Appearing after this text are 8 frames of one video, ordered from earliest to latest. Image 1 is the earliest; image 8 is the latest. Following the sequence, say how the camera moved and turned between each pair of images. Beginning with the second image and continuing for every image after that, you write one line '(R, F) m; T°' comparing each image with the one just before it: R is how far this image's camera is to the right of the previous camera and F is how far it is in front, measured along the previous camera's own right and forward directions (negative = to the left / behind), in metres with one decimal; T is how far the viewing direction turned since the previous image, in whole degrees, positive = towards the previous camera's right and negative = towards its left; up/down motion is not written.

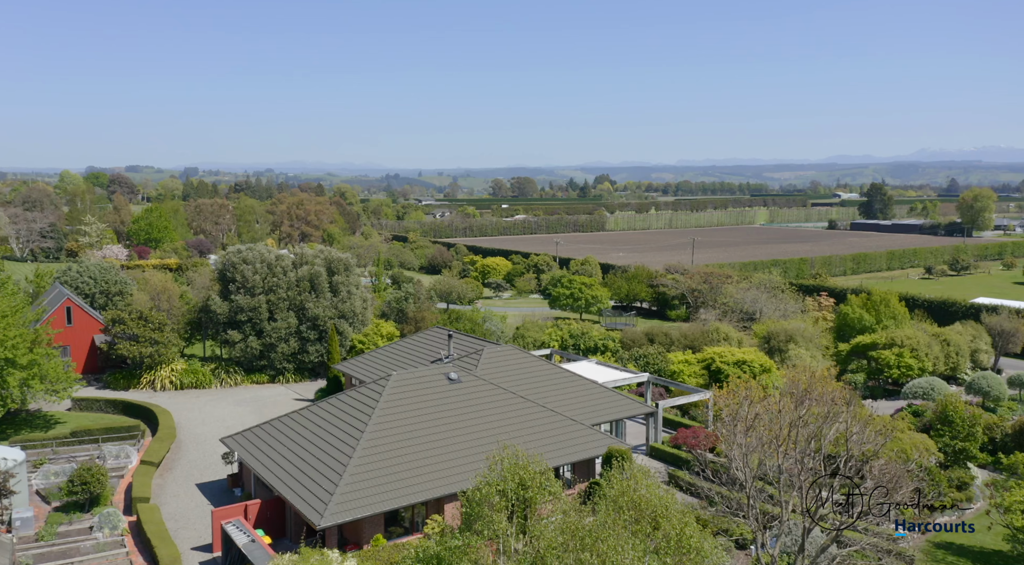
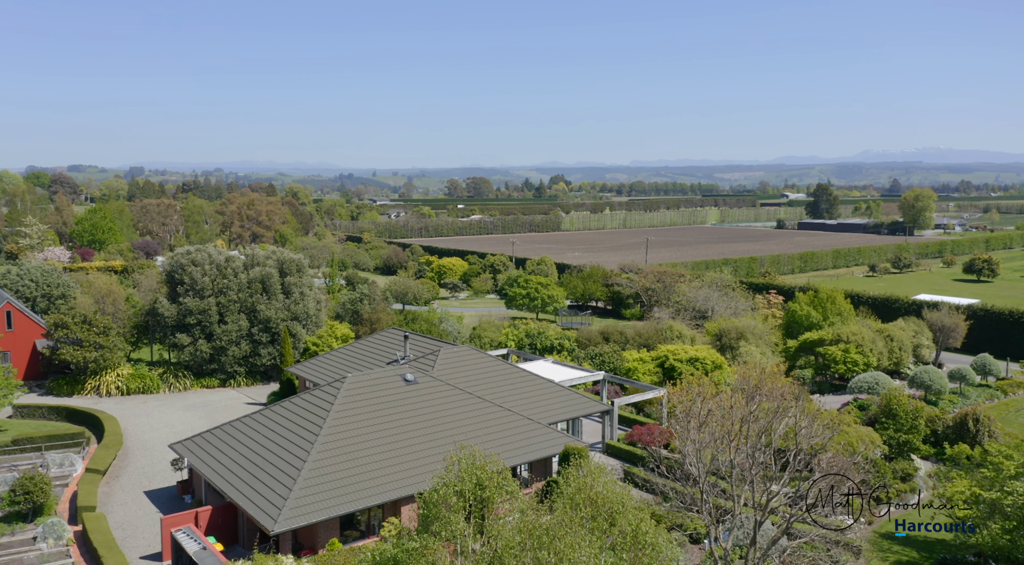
(+2.2, +0.3) m; 0°
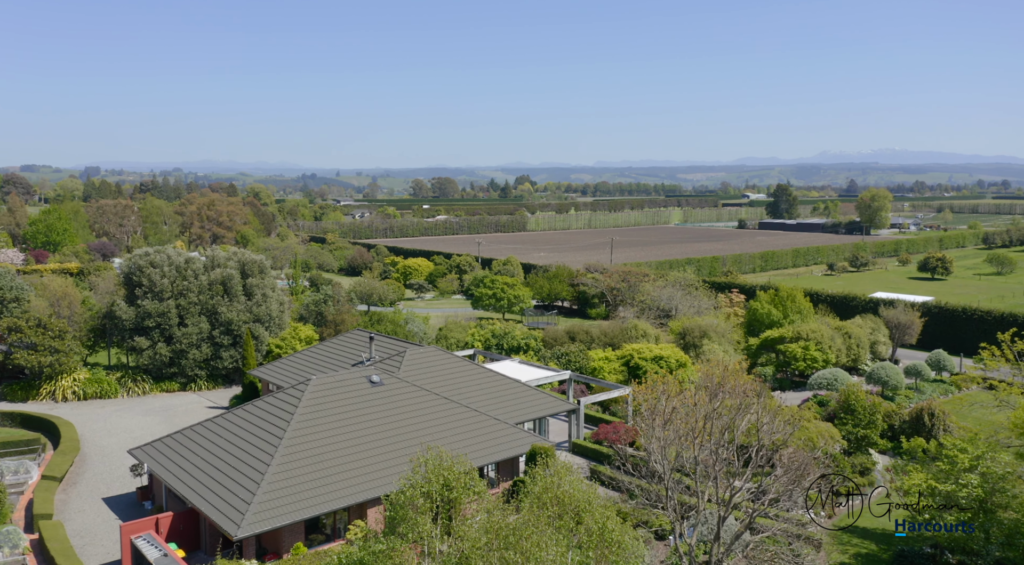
(-0.2, 0.0) m; +3°
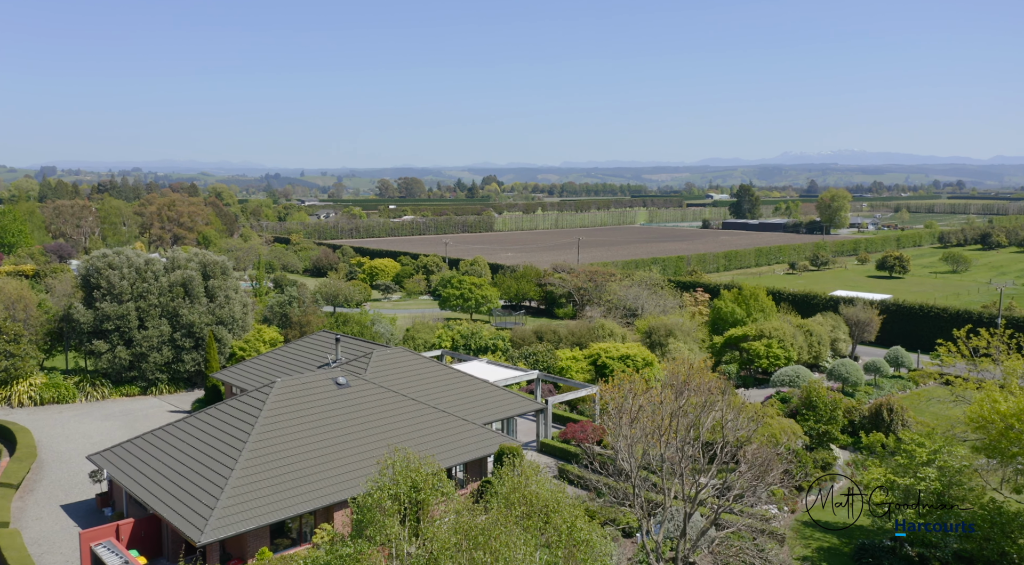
(-0.2, 0.0) m; +3°
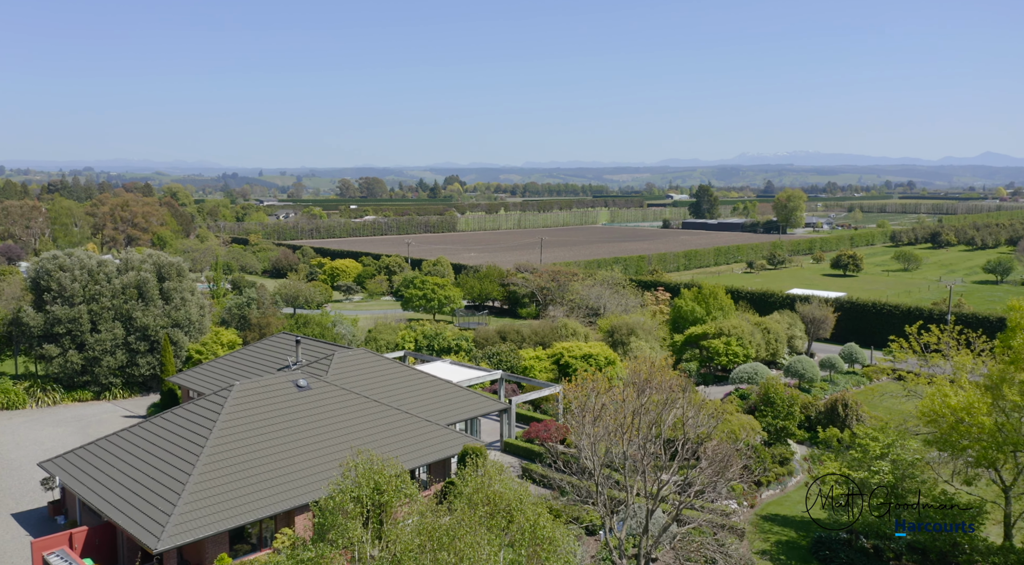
(-0.2, 0.0) m; +3°
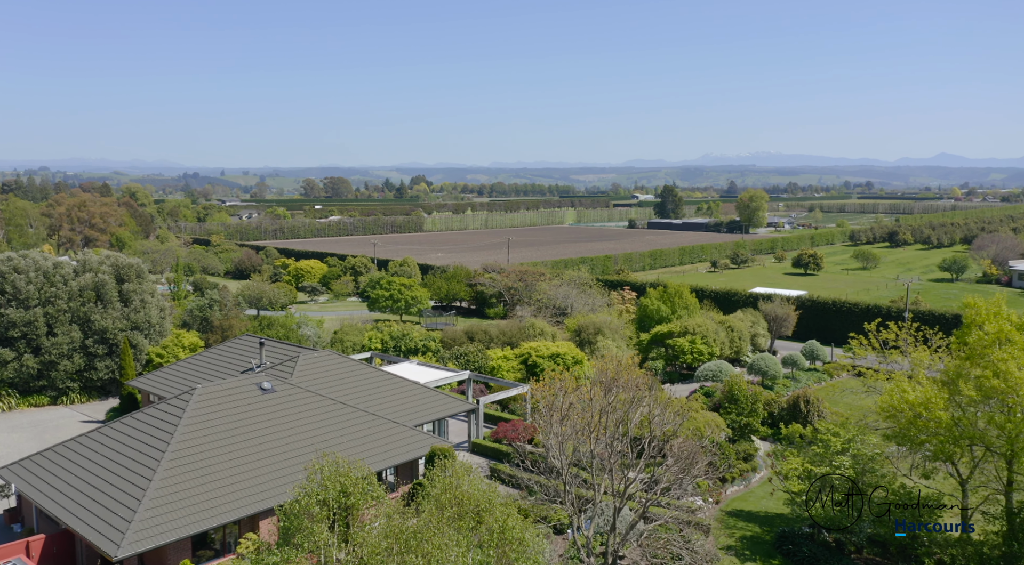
(-0.2, 0.0) m; +3°
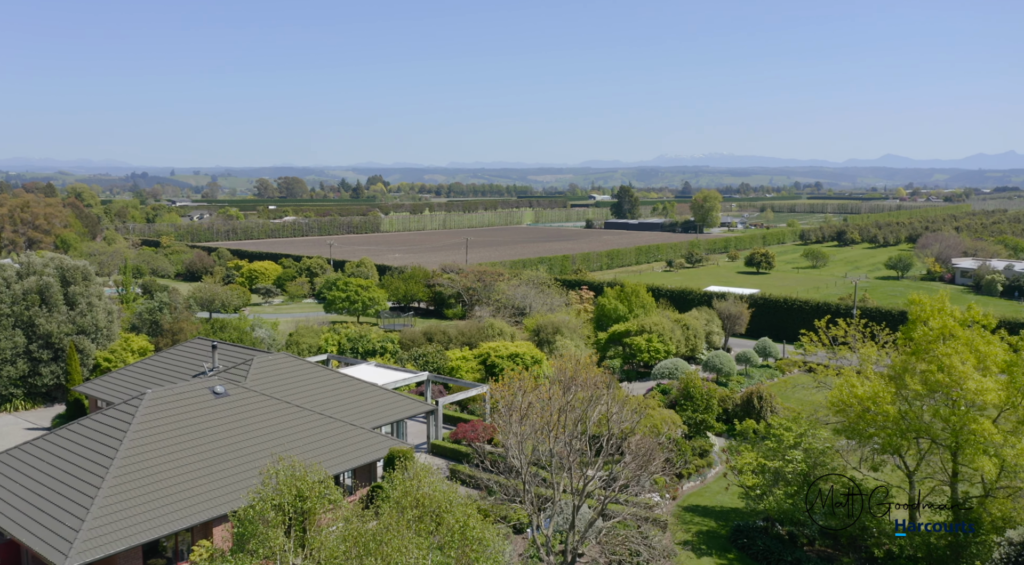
(-0.3, 0.0) m; +3°
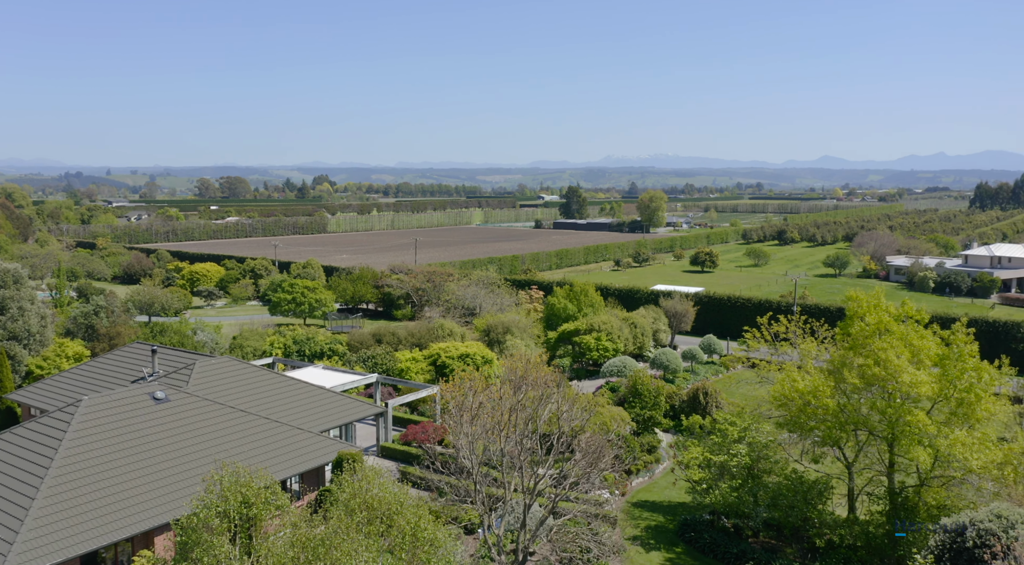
(-0.3, 0.0) m; +4°
